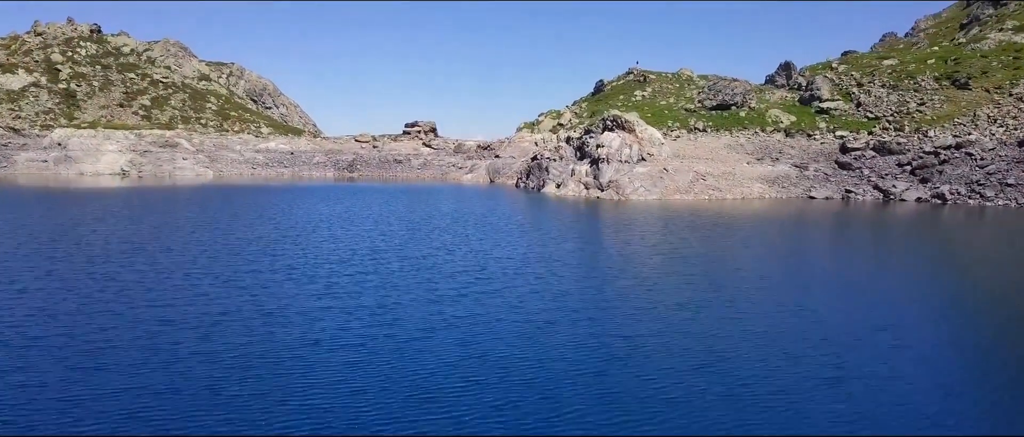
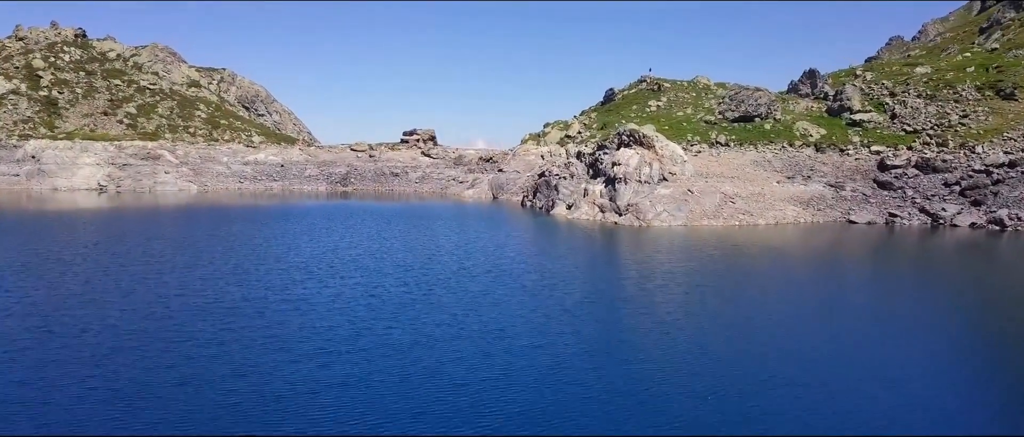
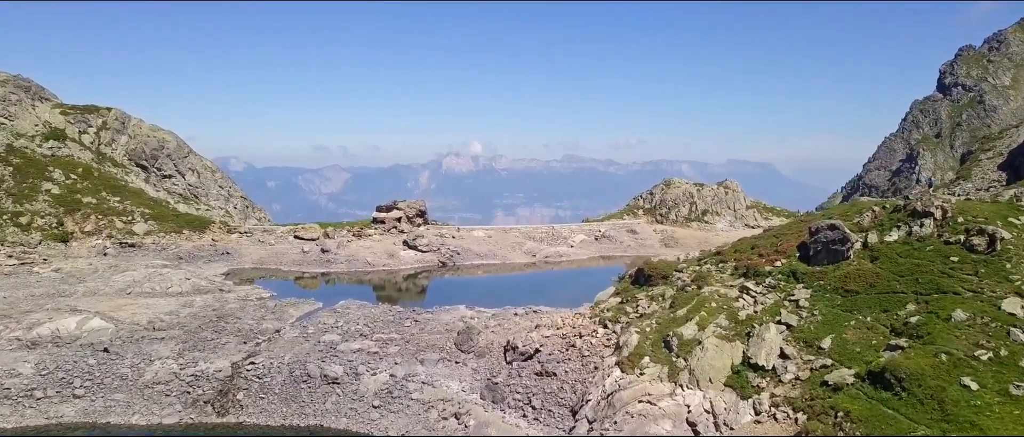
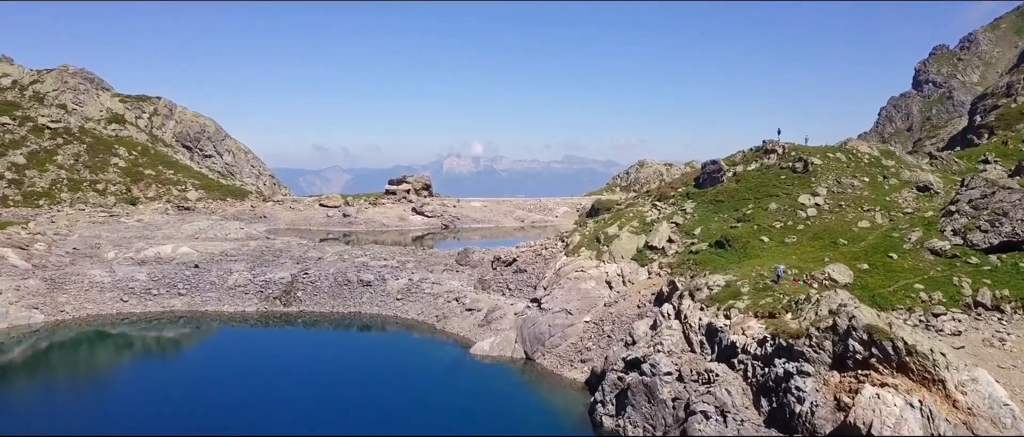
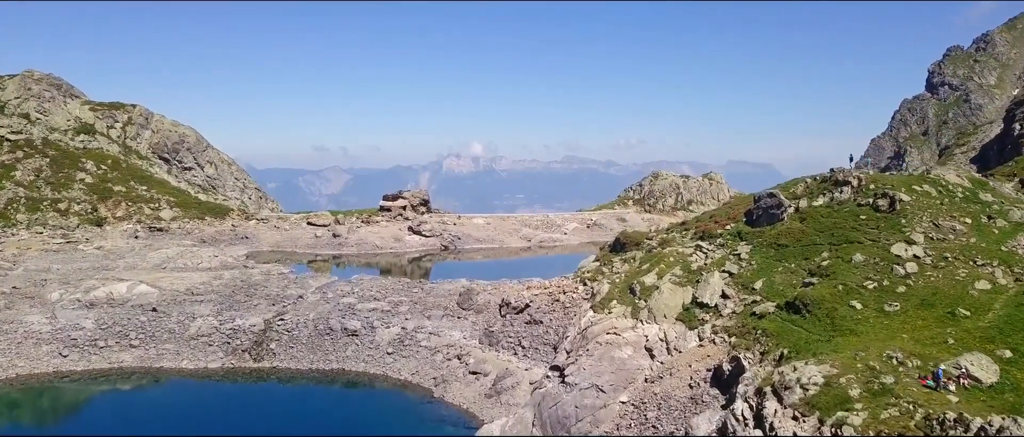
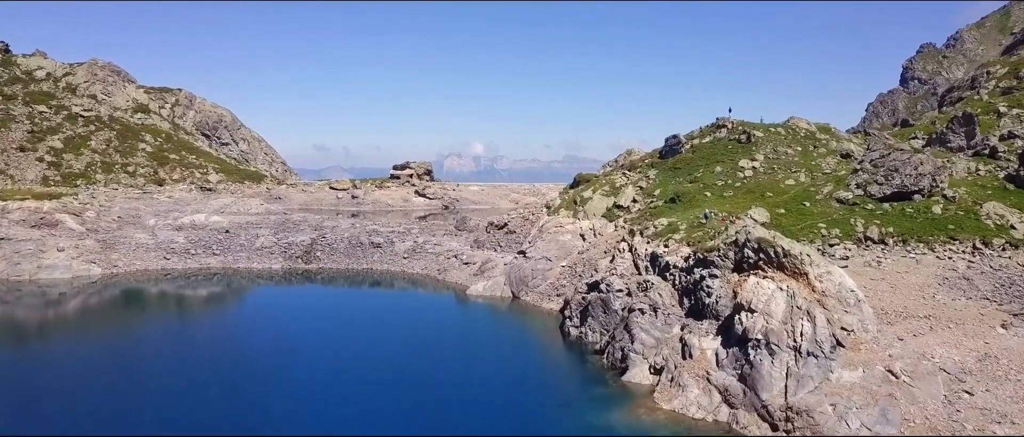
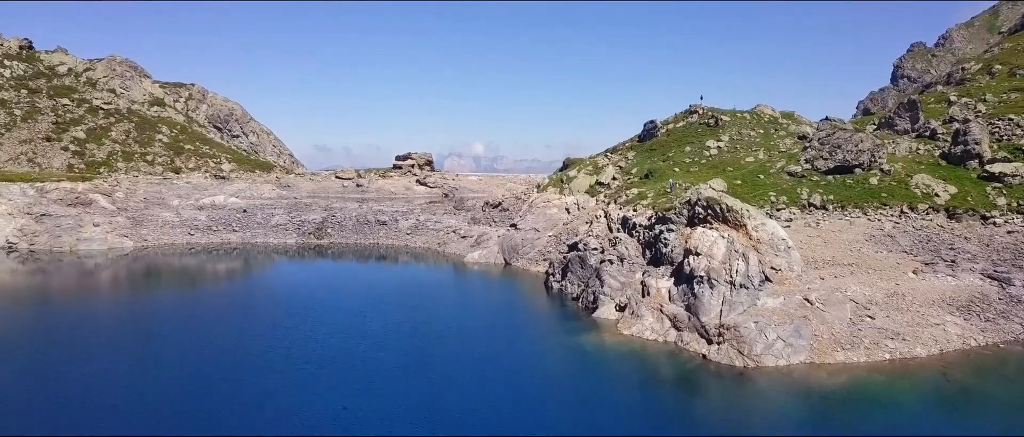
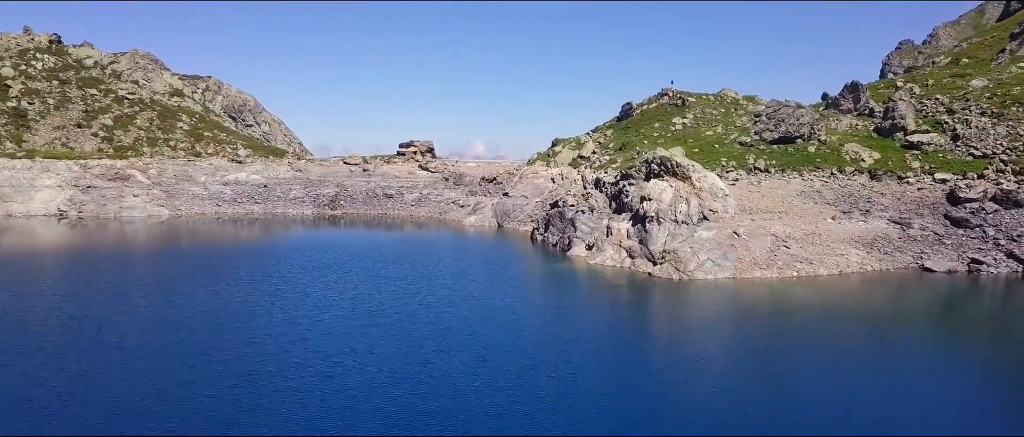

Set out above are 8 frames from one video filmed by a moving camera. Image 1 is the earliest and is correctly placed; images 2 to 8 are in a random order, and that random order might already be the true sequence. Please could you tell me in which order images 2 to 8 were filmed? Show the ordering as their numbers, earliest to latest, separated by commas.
2, 8, 7, 6, 4, 5, 3
